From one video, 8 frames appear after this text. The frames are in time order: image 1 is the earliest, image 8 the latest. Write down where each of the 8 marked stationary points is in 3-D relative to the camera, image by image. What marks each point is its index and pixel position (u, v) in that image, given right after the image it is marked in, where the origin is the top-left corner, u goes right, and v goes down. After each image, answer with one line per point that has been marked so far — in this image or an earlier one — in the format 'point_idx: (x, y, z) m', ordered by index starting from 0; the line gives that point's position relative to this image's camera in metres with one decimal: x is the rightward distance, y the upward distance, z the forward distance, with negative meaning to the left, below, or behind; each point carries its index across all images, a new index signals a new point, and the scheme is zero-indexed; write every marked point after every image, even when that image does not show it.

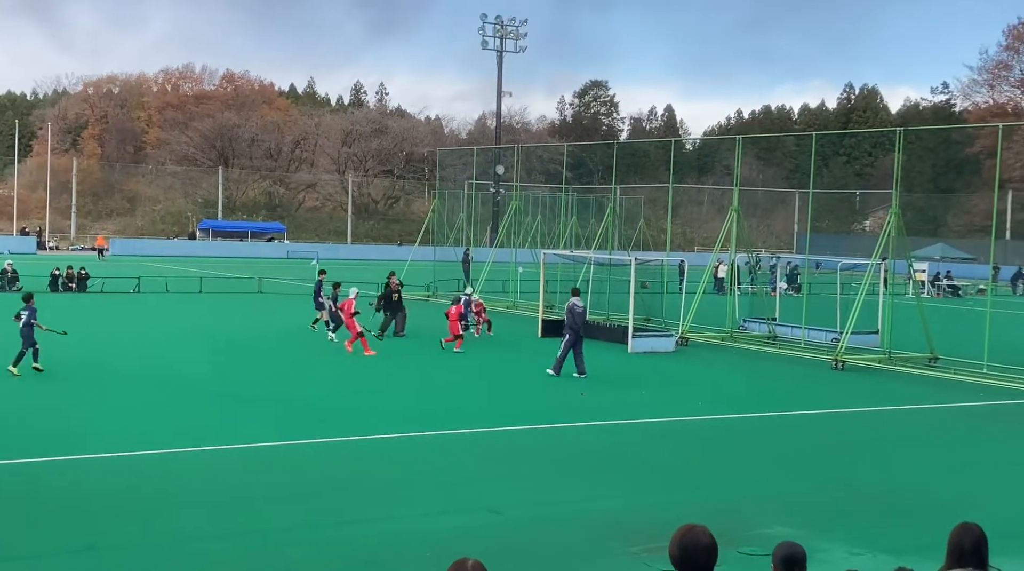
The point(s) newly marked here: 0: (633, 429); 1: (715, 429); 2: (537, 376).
0: (+1.4, -1.7, +13.0) m
1: (+2.3, -1.7, +13.1) m
2: (+0.4, -1.4, +17.3) m
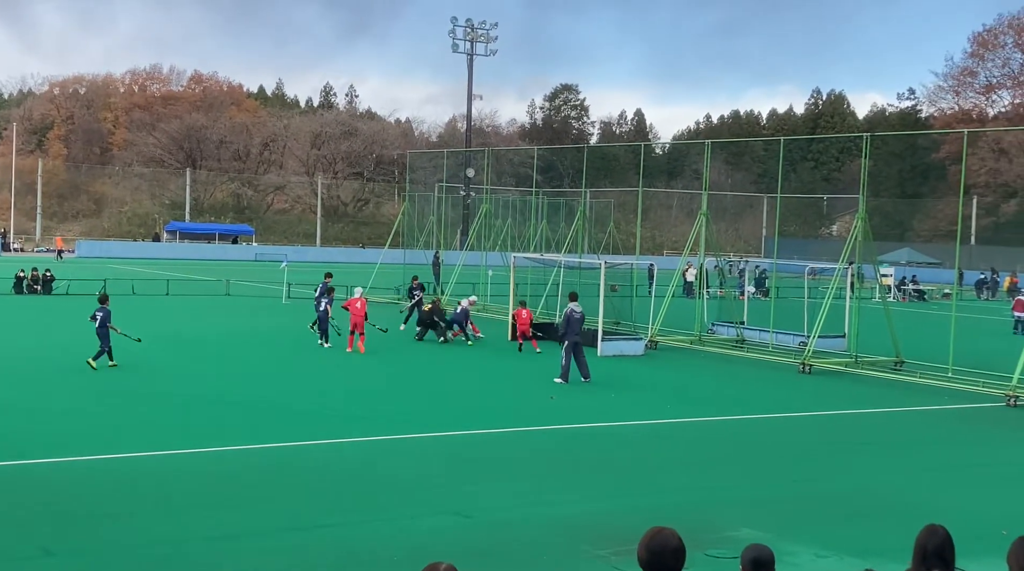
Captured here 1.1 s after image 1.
0: (+1.0, -1.7, +13.0) m
1: (+2.0, -1.7, +13.1) m
2: (-0.1, -1.4, +17.3) m
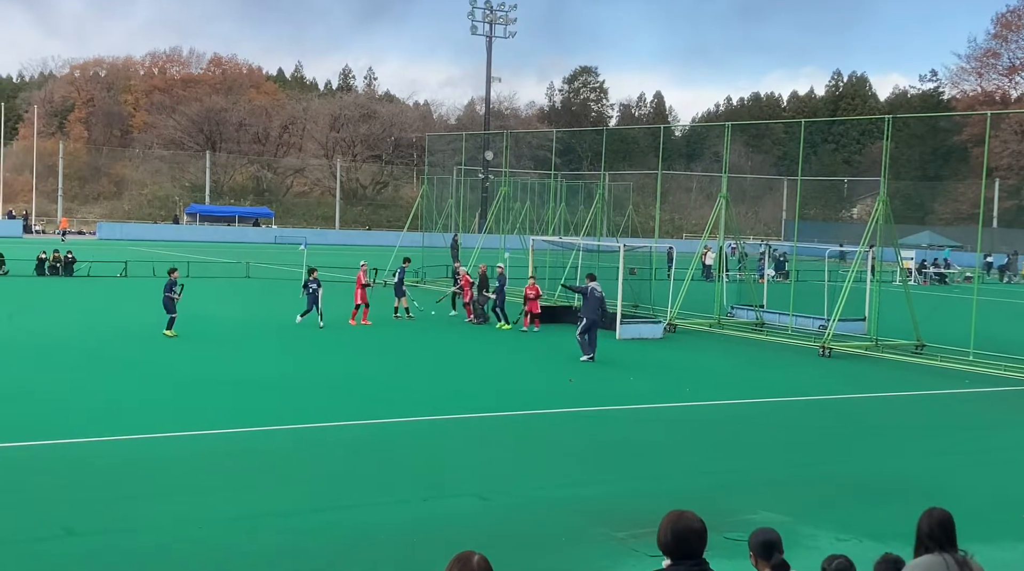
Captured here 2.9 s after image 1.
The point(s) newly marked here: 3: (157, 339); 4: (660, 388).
0: (+1.3, -1.5, +13.0) m
1: (+2.2, -1.5, +13.1) m
2: (+0.2, -1.2, +17.3) m
3: (-5.7, -0.9, +17.9) m
4: (+2.0, -1.4, +15.2) m
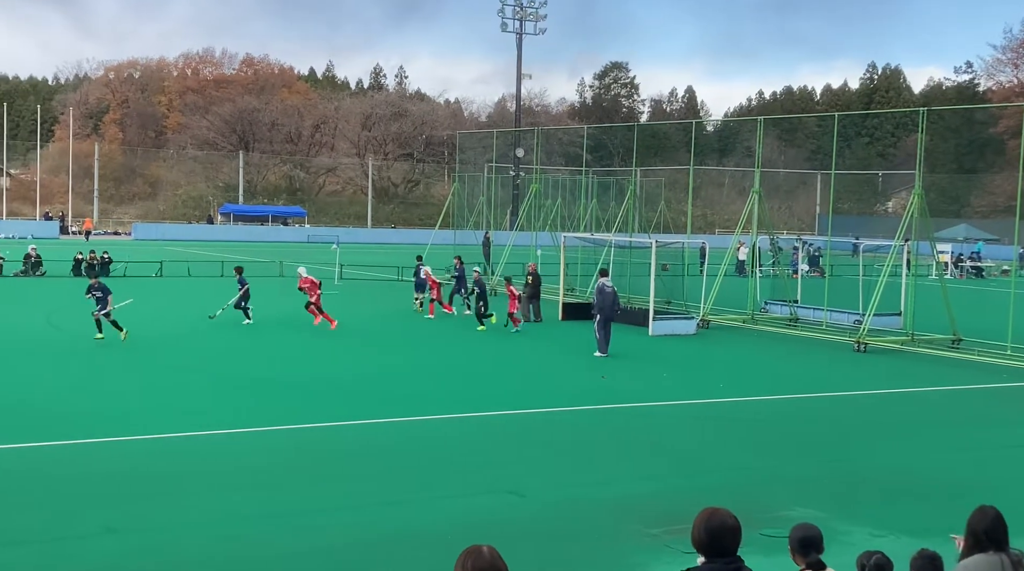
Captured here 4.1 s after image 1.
0: (+1.6, -1.5, +13.0) m
1: (+2.6, -1.5, +13.1) m
2: (+0.7, -1.1, +17.3) m
3: (-5.1, -0.9, +18.1) m
4: (+2.5, -1.3, +15.1) m
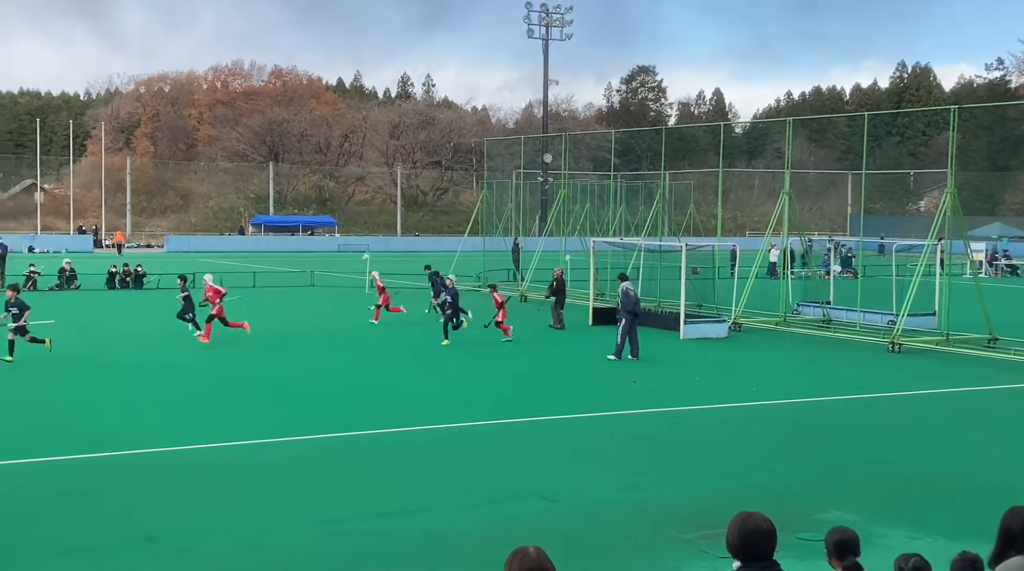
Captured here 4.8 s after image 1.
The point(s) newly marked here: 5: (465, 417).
0: (+2.0, -1.5, +12.9) m
1: (+3.0, -1.5, +13.0) m
2: (+1.2, -1.2, +17.3) m
3: (-4.6, -1.0, +18.2) m
4: (+2.9, -1.4, +15.1) m
5: (-0.5, -1.5, +12.6) m
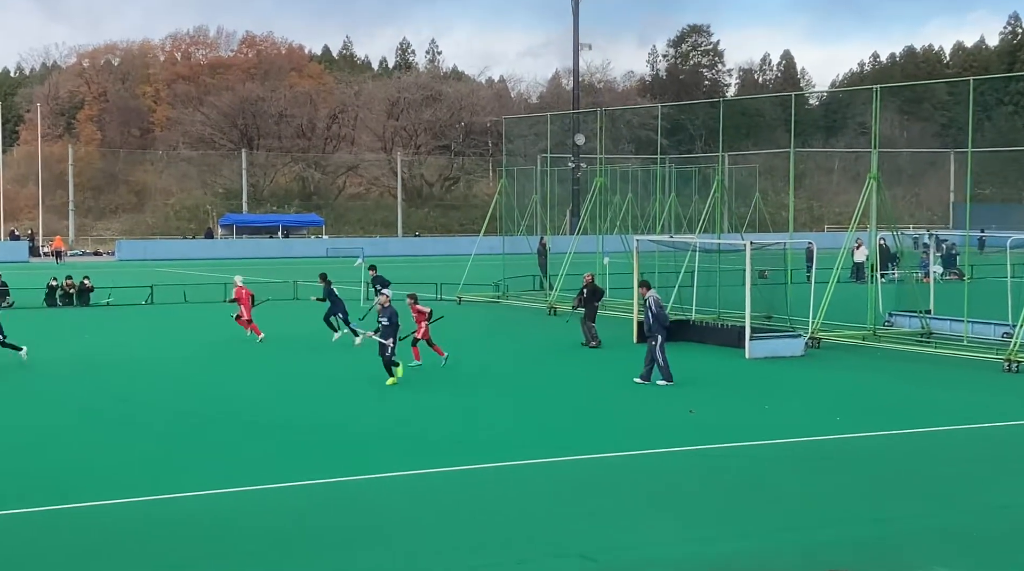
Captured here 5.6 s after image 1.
0: (+2.1, -1.7, +7.8) m
1: (+3.0, -1.7, +7.8) m
2: (+1.4, -1.4, +12.2) m
3: (-4.4, -1.3, +13.3) m
4: (+3.0, -1.6, +9.9) m
5: (-0.5, -1.7, +7.6) m
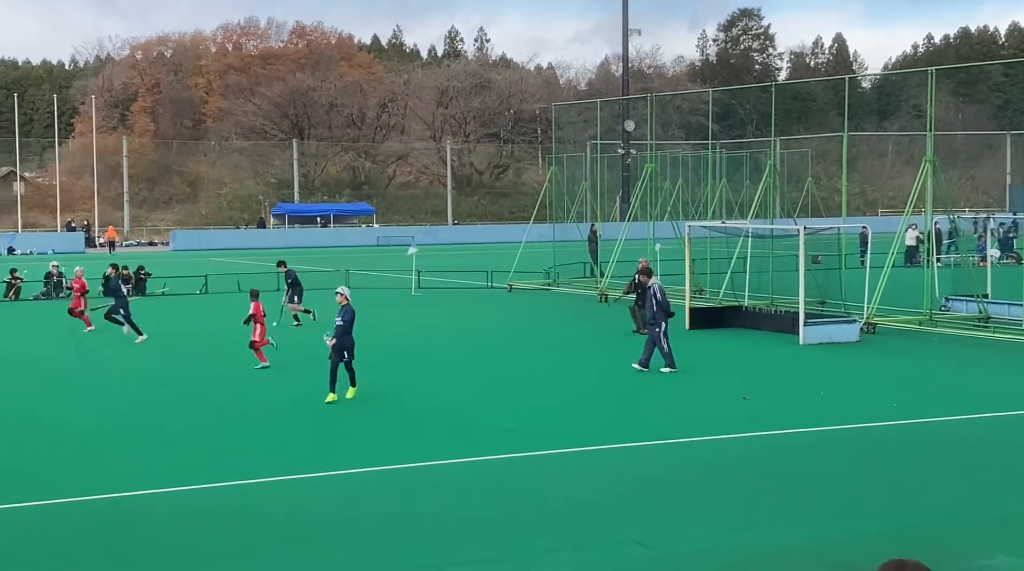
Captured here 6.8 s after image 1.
0: (+2.6, -1.5, +7.7) m
1: (+3.6, -1.5, +7.7) m
2: (+2.1, -1.2, +12.1) m
3: (-3.7, -1.1, +13.4) m
4: (+3.7, -1.3, +9.8) m
5: (+0.1, -1.5, +7.6) m
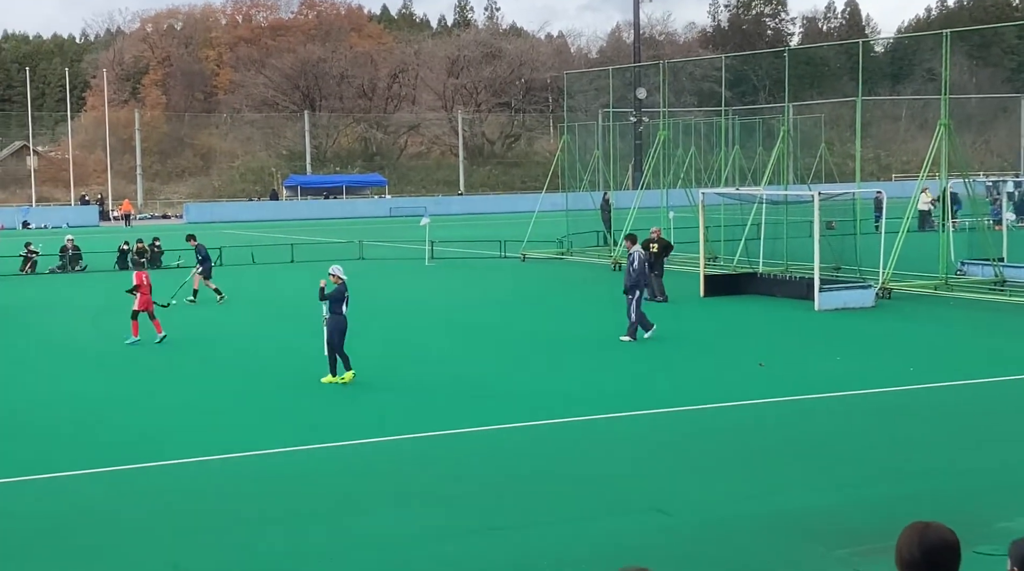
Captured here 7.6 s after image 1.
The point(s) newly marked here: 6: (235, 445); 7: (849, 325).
0: (+2.8, -1.1, +7.7) m
1: (+3.8, -1.0, +7.7) m
2: (+2.3, -0.7, +12.1) m
3: (-3.5, -0.7, +13.5) m
4: (+3.8, -0.9, +9.8) m
5: (+0.2, -1.1, +7.6) m
6: (-2.4, -1.0, +10.0) m
7: (+5.6, -0.4, +18.4) m
